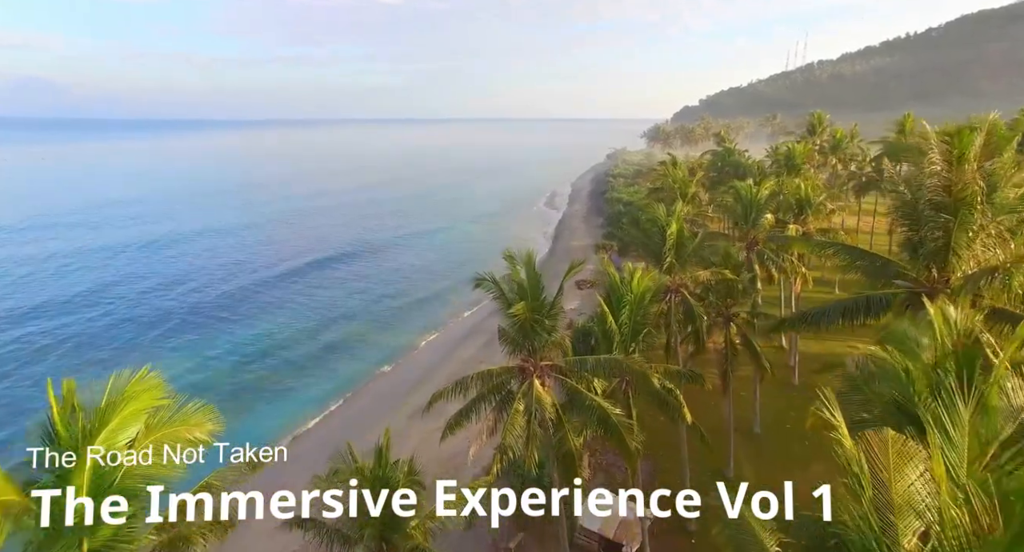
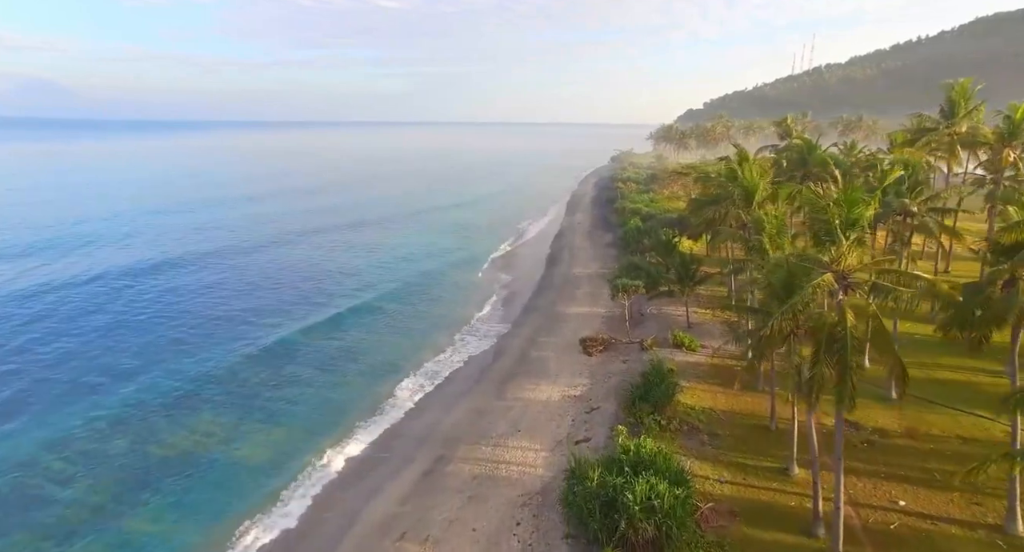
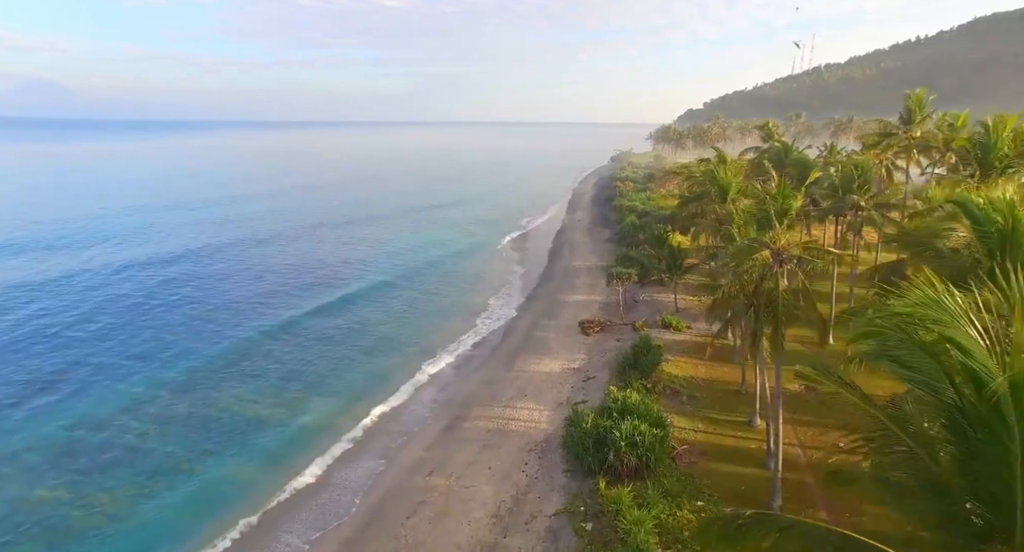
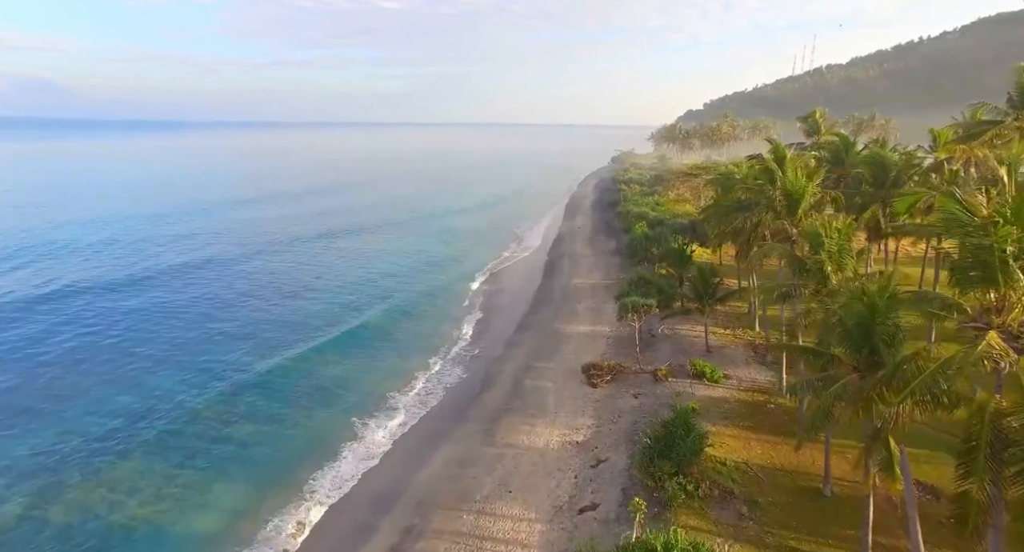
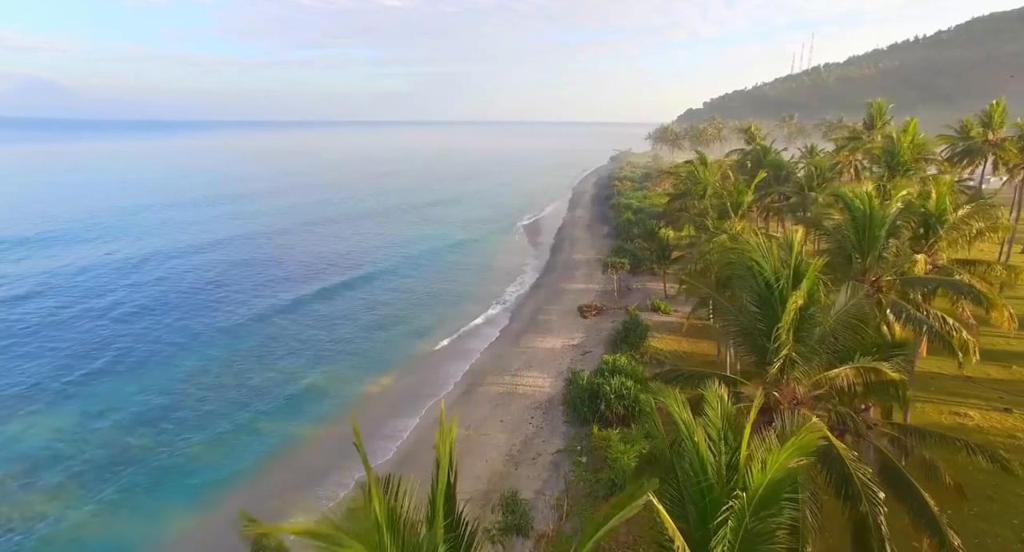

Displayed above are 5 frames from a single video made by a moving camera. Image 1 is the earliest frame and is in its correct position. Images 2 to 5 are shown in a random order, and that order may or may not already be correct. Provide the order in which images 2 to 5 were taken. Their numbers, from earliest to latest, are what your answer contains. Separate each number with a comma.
5, 3, 2, 4
